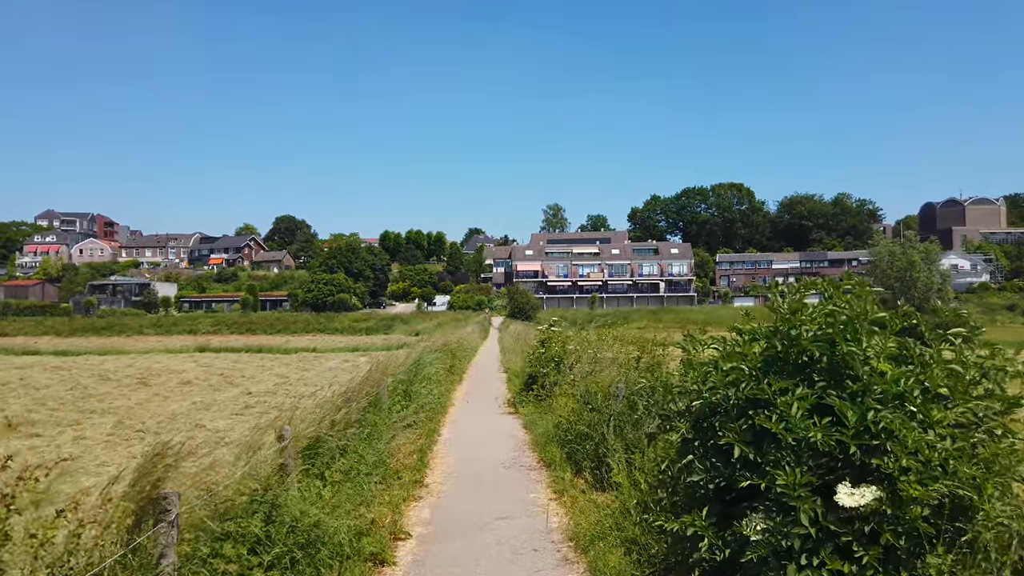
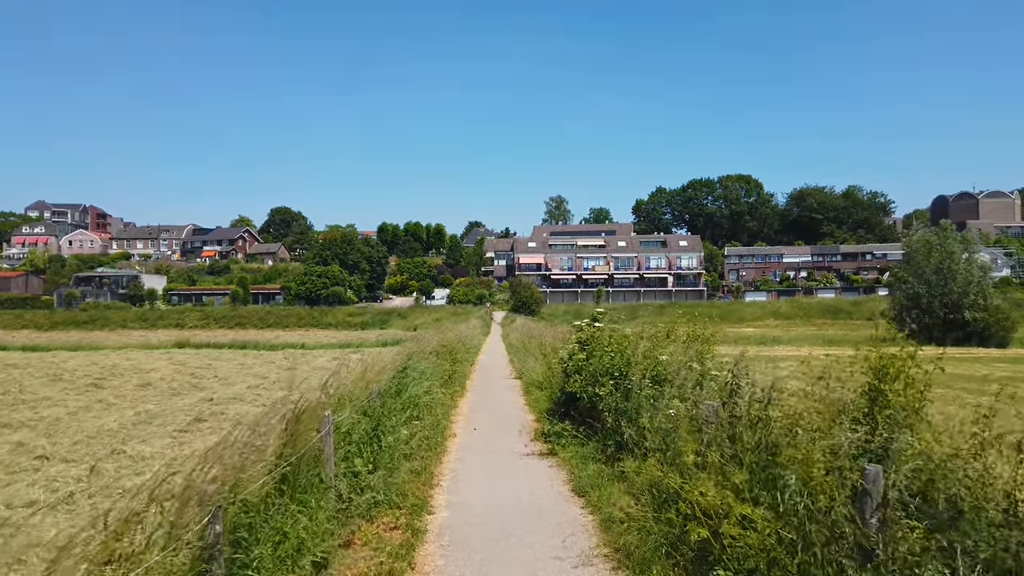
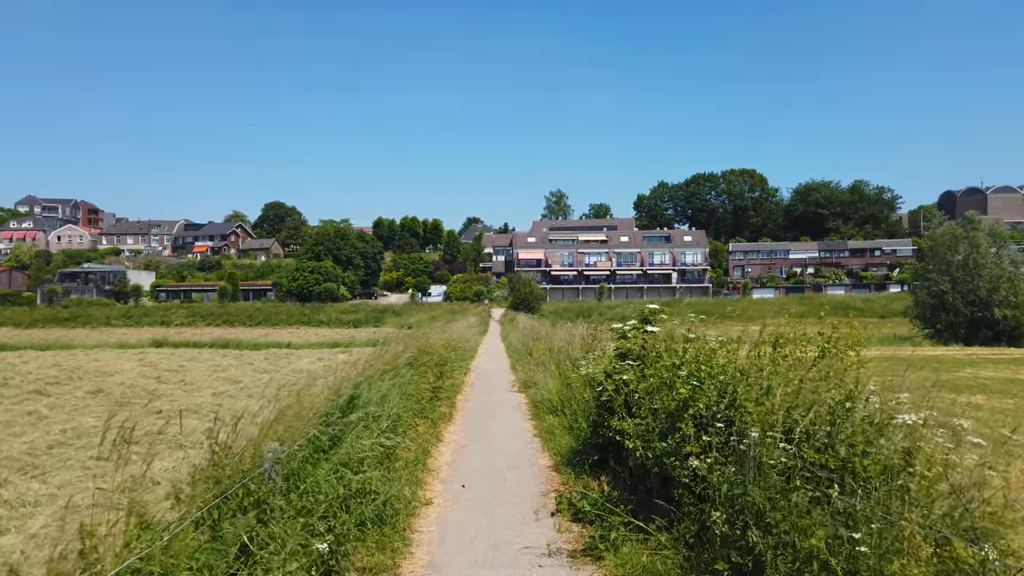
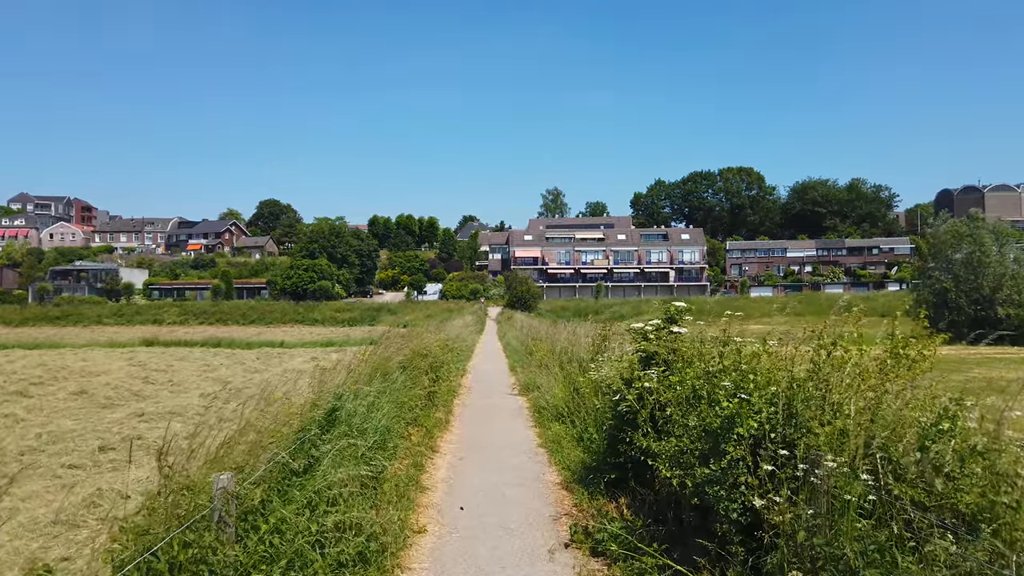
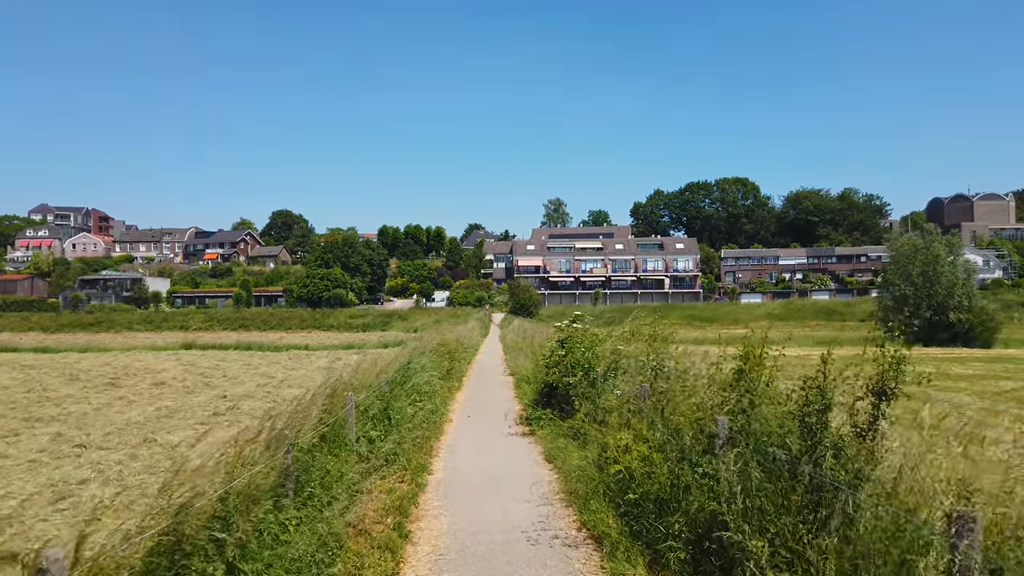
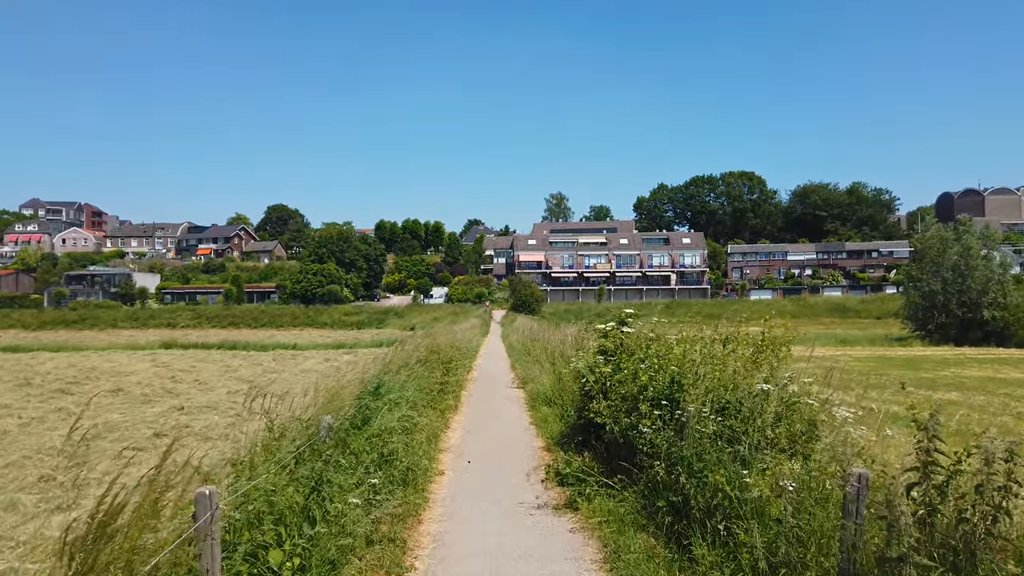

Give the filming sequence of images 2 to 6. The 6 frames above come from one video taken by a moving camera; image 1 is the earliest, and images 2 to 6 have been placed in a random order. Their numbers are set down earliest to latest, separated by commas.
5, 2, 6, 3, 4
